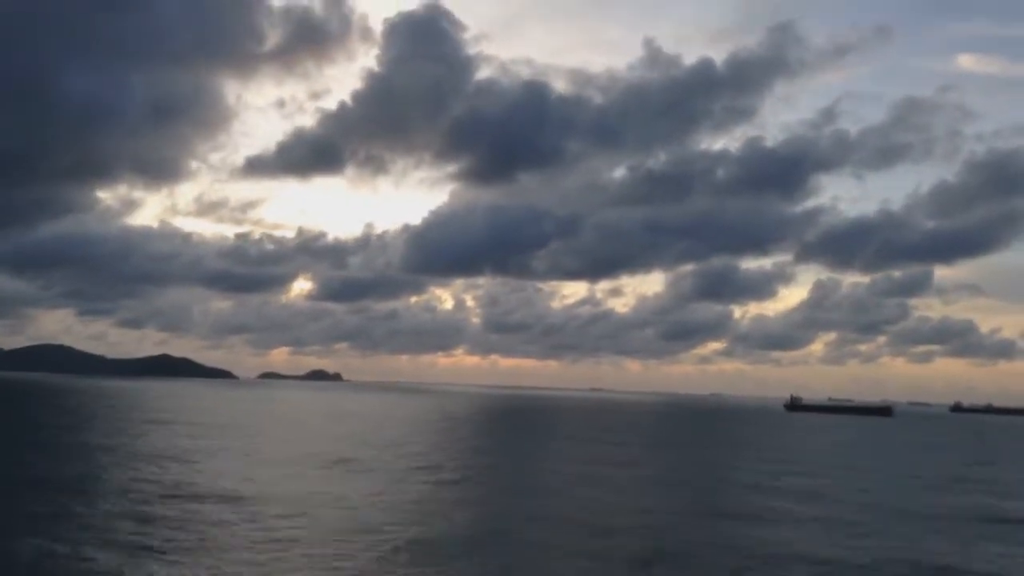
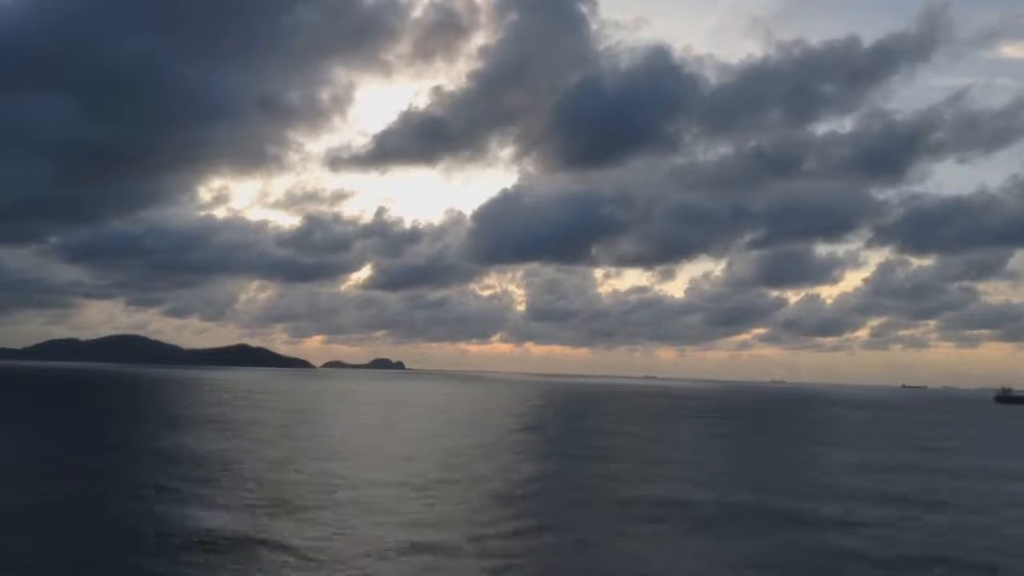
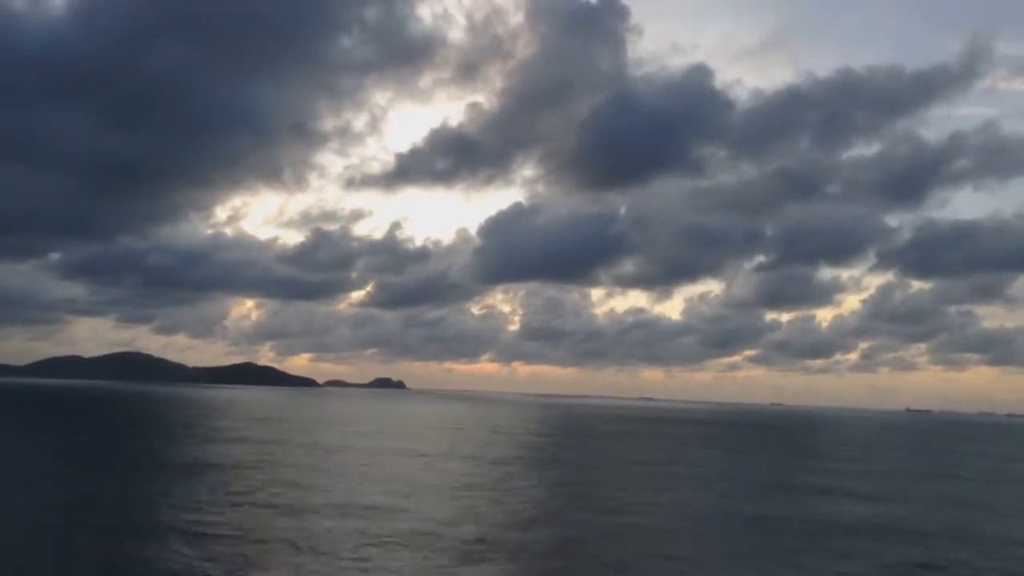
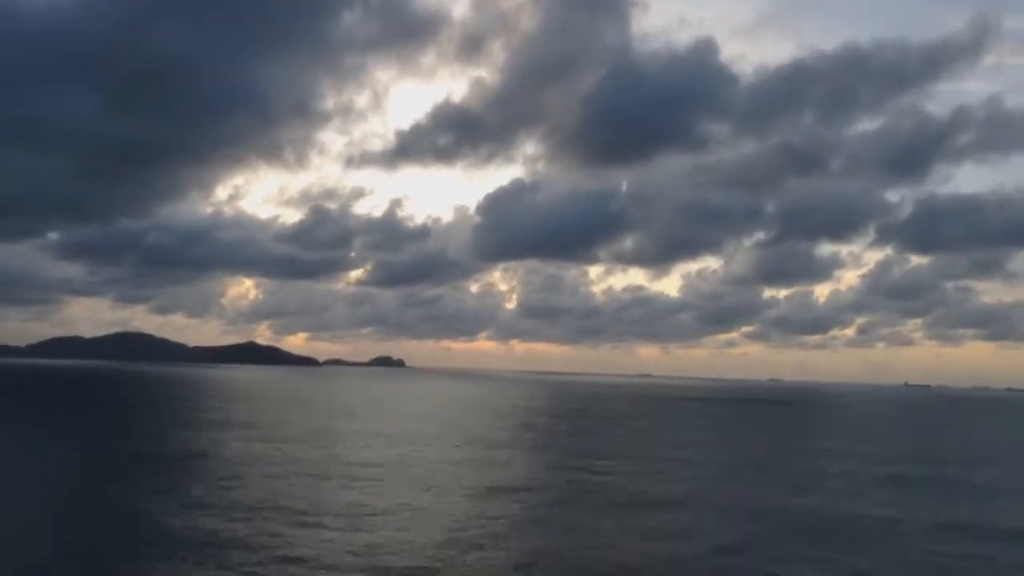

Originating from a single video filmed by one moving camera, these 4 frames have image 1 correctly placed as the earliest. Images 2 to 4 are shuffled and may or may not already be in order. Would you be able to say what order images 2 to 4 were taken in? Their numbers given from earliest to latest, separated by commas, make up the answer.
2, 3, 4
